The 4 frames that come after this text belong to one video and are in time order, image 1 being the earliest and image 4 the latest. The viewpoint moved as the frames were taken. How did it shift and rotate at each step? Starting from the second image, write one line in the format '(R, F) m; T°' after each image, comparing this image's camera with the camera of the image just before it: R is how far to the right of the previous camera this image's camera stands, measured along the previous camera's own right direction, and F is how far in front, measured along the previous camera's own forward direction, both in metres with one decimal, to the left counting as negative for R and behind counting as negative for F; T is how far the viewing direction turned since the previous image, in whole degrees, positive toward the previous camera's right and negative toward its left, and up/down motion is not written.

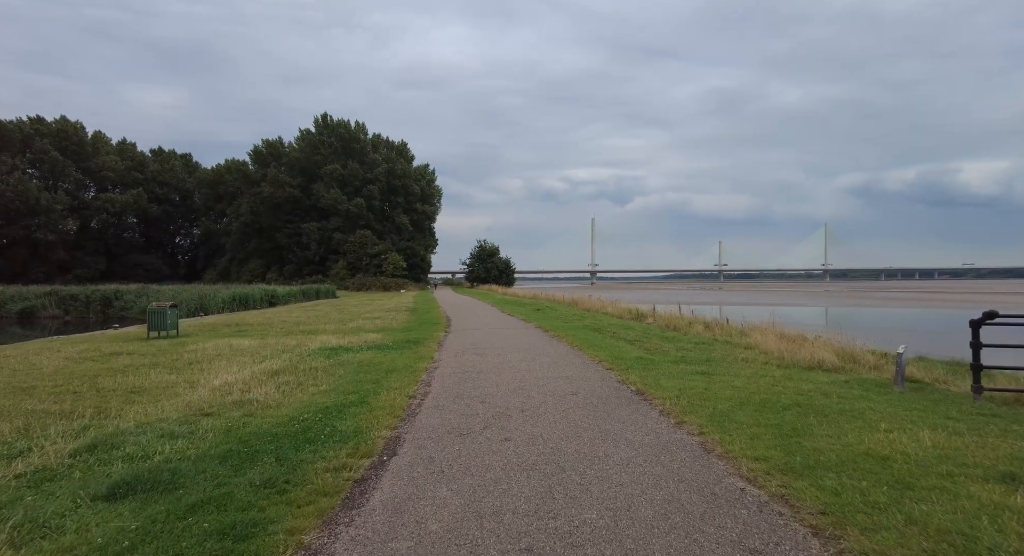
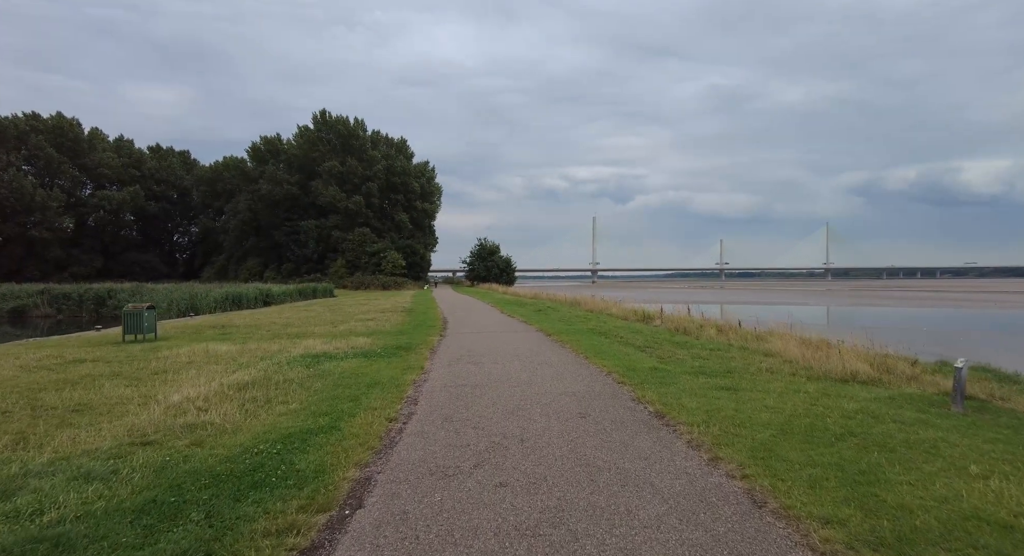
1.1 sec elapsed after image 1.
(0.0, +1.2) m; 0°
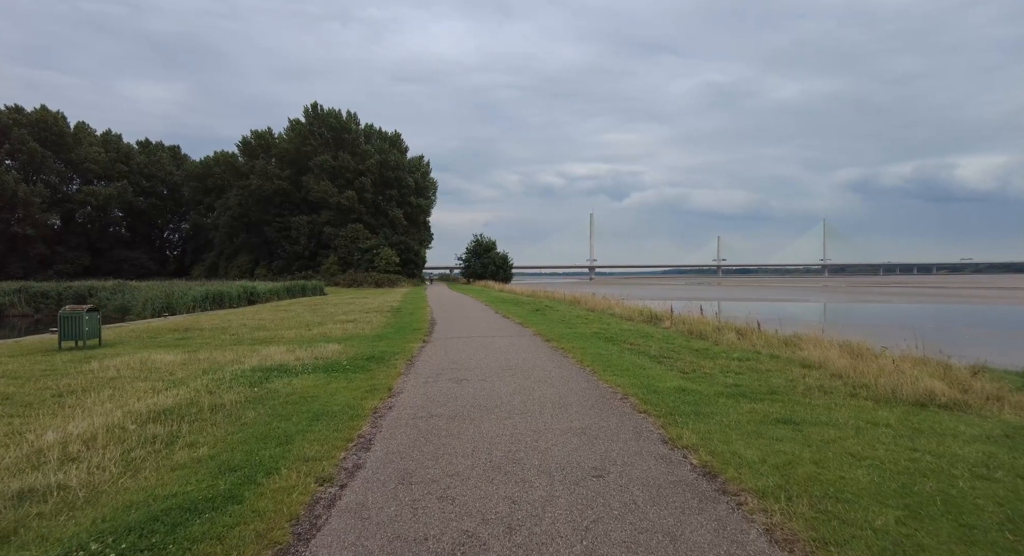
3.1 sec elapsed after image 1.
(+0.1, +2.2) m; 0°
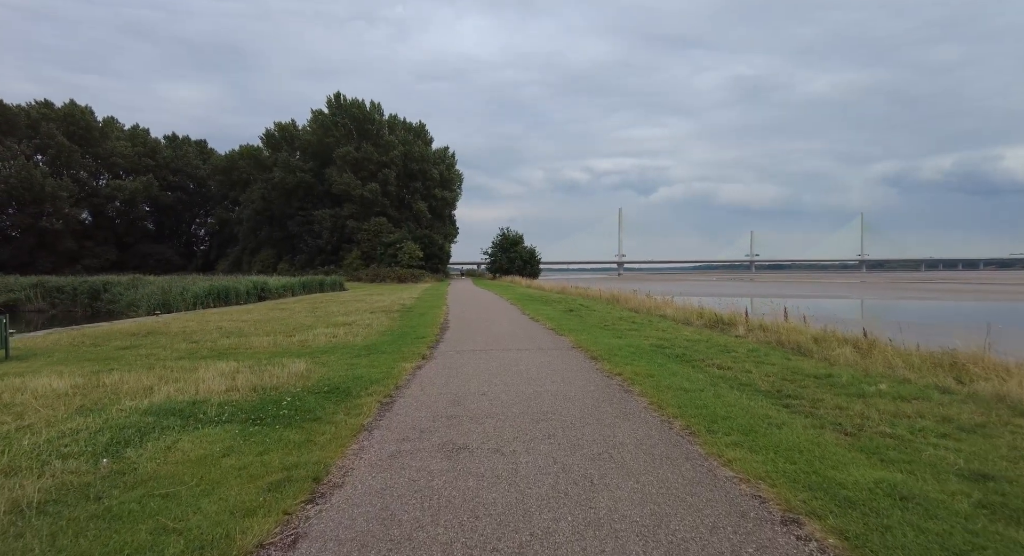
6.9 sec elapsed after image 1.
(-0.1, +4.2) m; -3°
